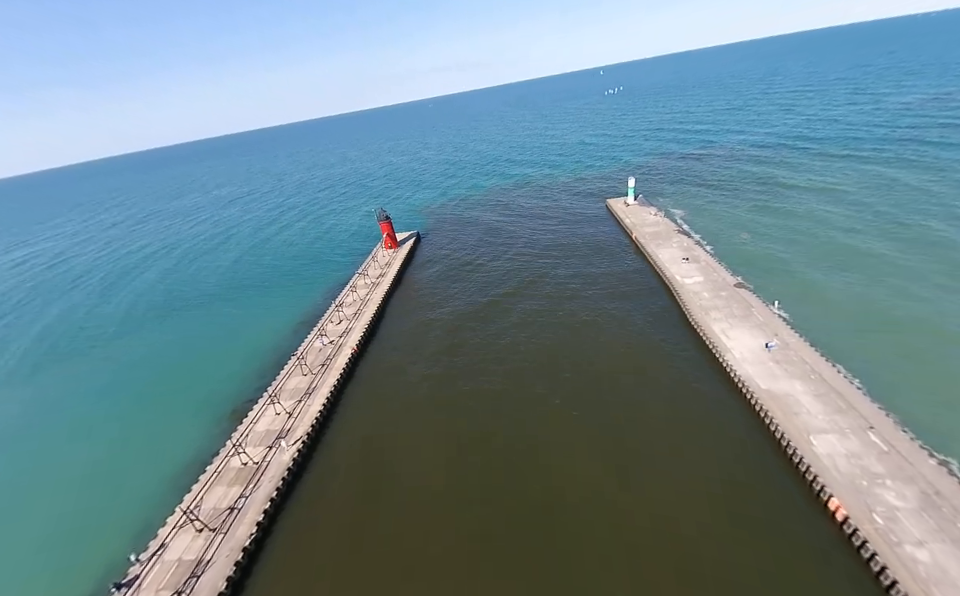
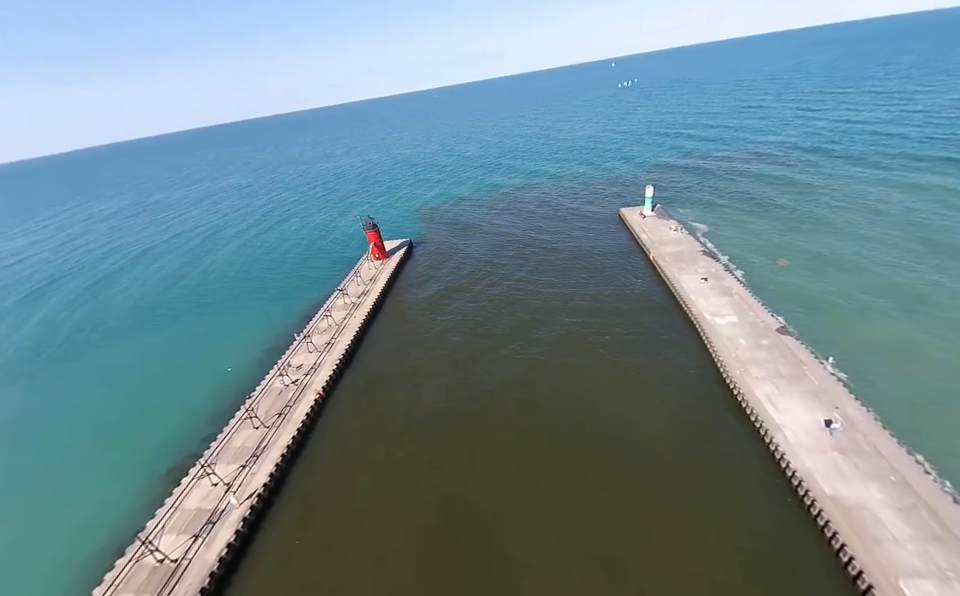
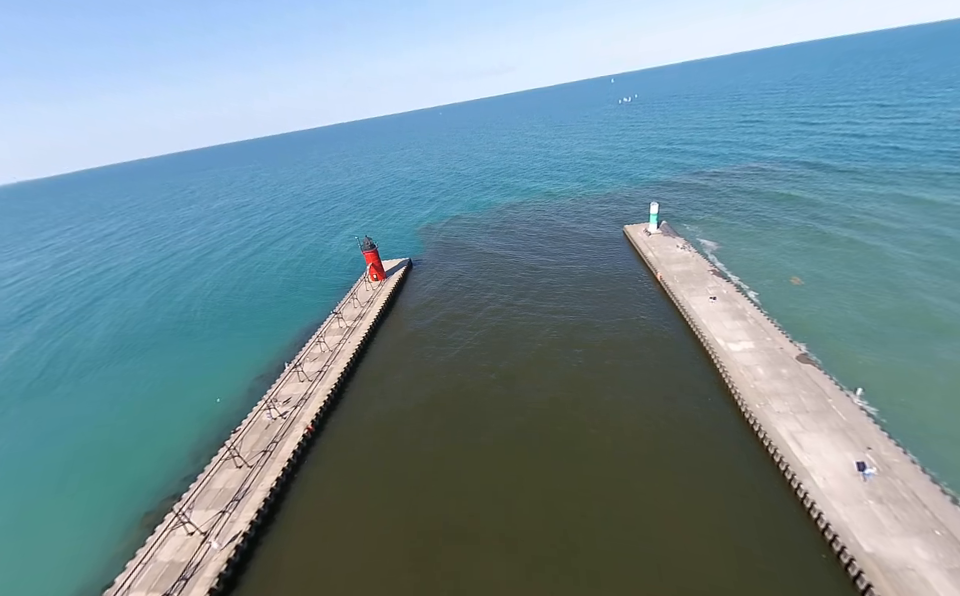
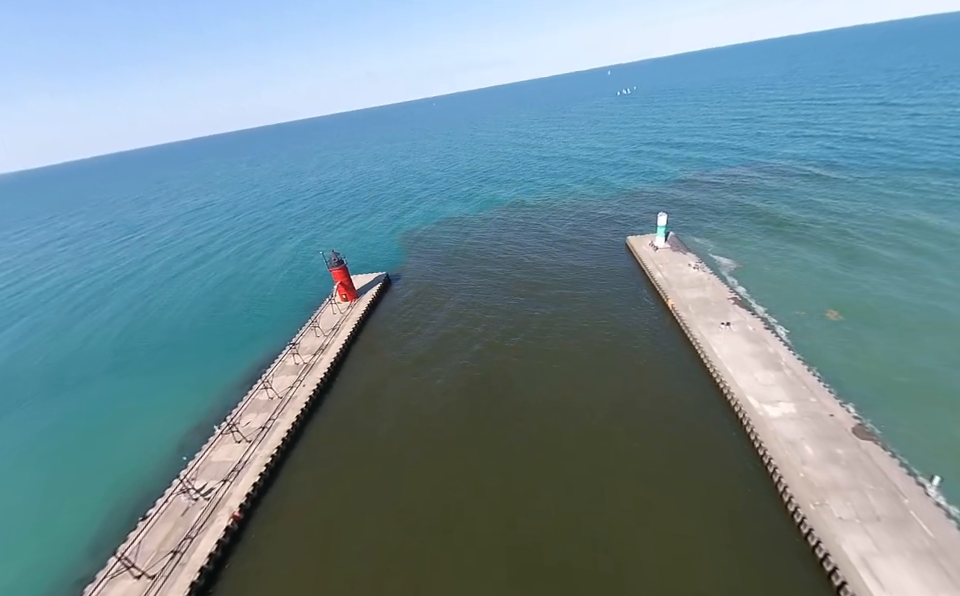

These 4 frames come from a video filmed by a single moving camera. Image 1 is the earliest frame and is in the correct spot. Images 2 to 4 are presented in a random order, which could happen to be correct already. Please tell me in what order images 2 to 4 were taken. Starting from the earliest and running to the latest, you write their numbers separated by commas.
2, 3, 4
